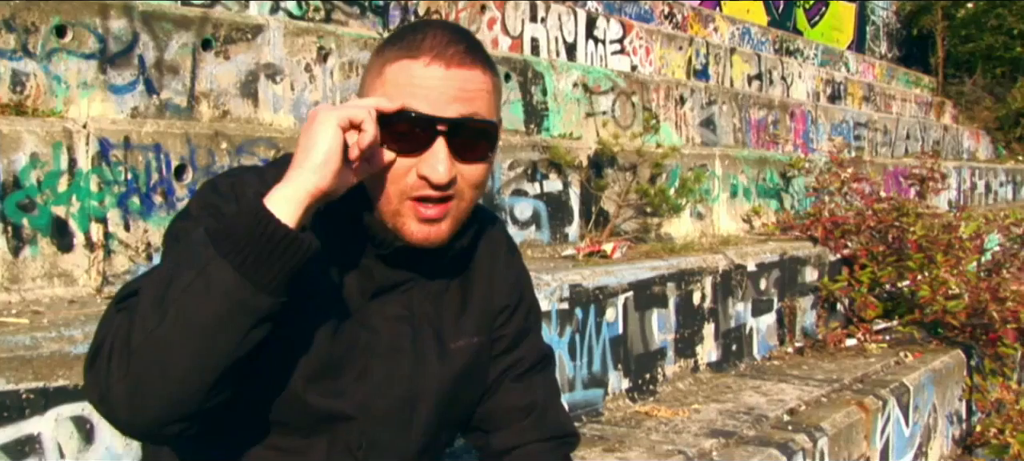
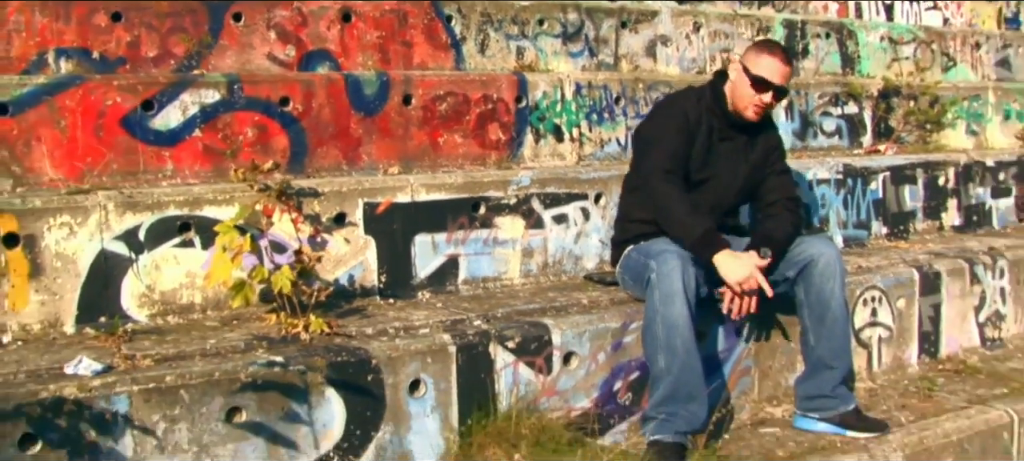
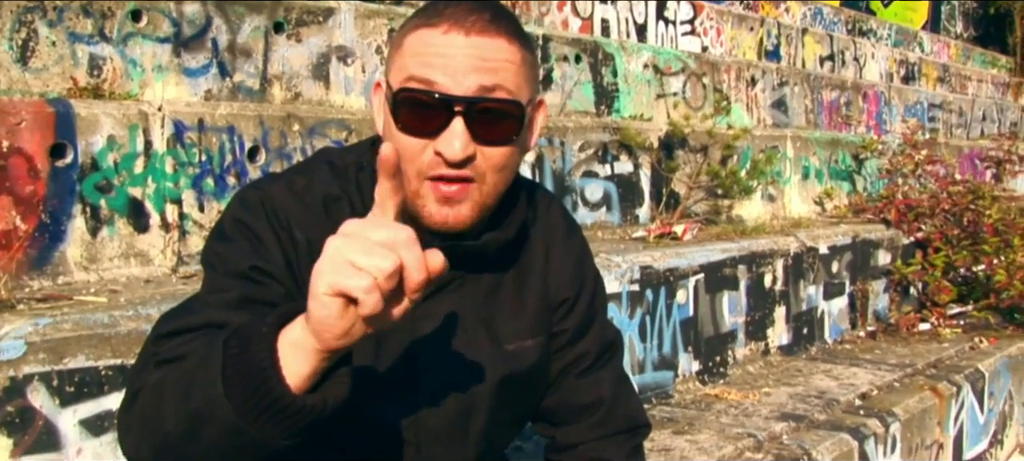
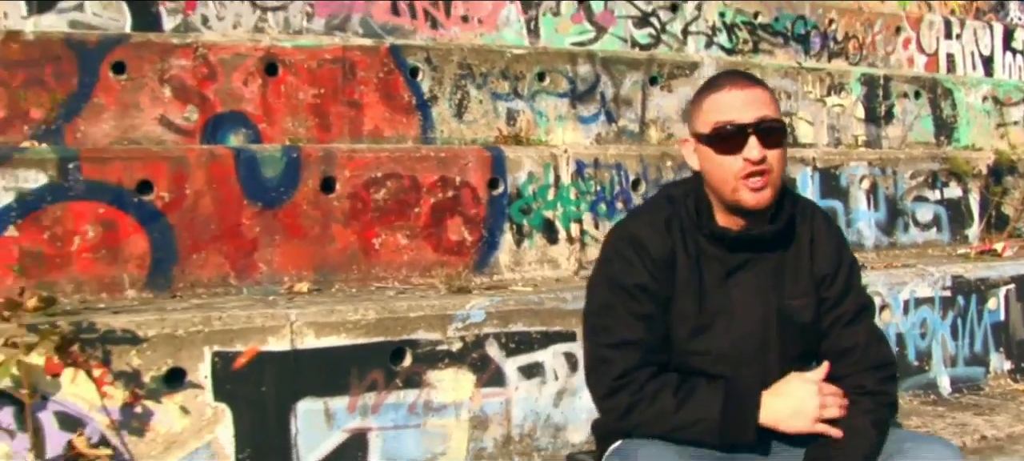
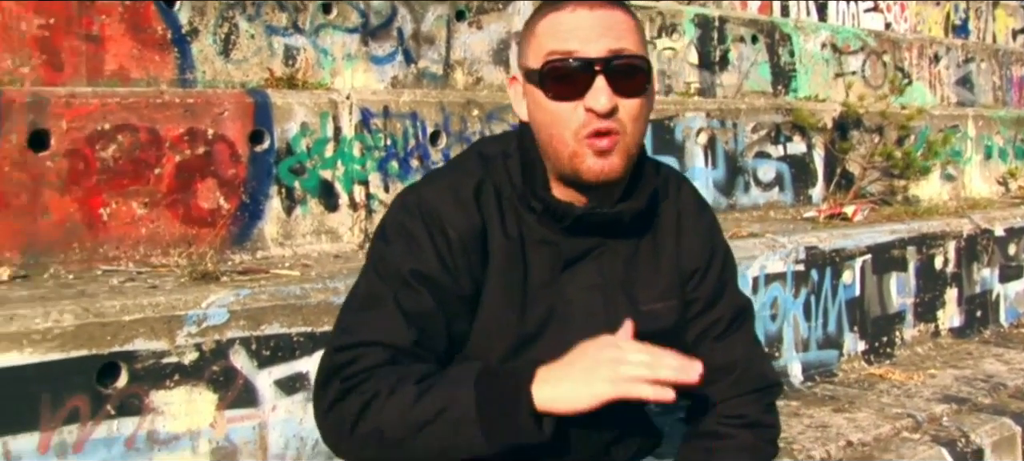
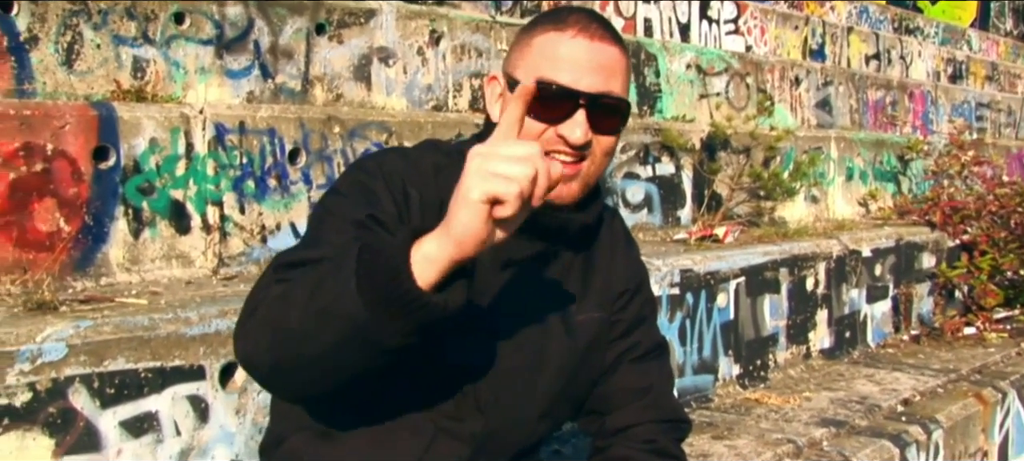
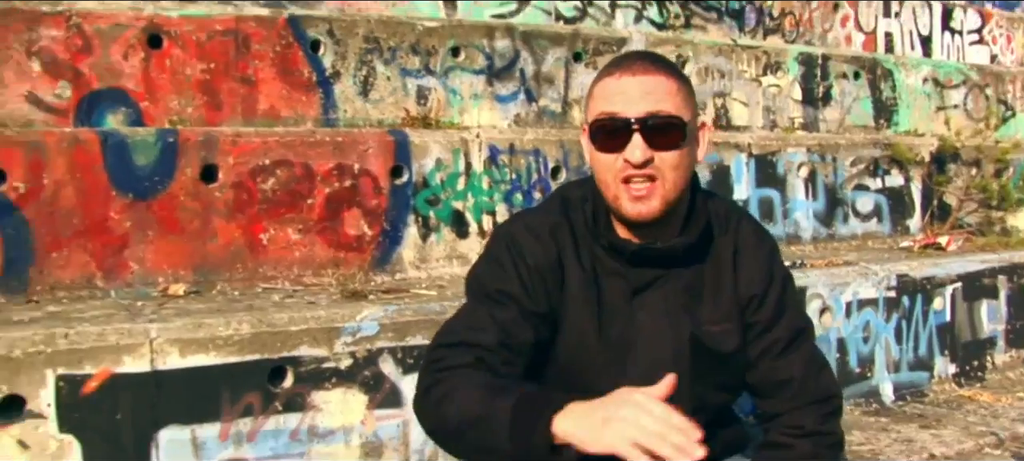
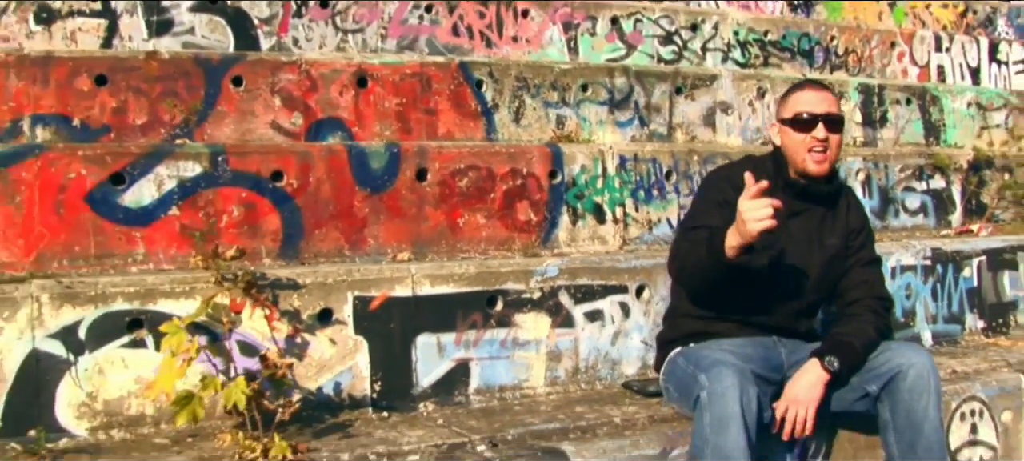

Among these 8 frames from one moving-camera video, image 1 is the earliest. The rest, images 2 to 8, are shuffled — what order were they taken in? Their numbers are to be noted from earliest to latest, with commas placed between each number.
3, 6, 5, 7, 4, 8, 2
